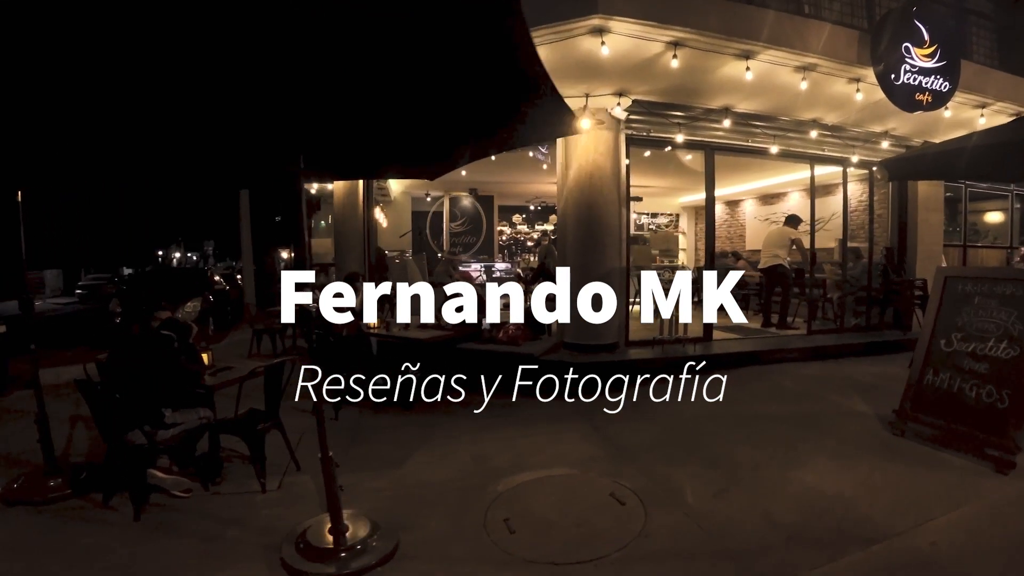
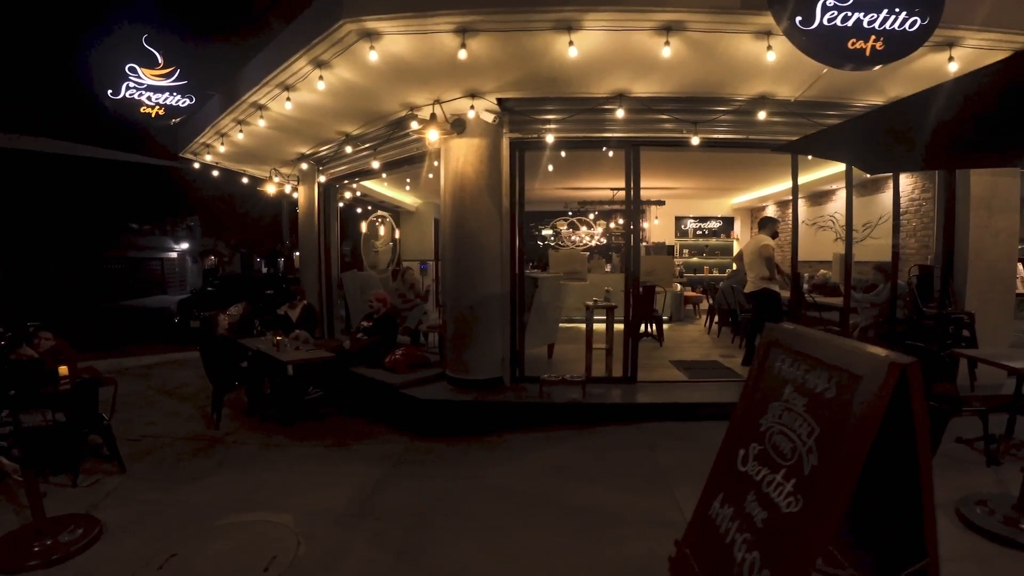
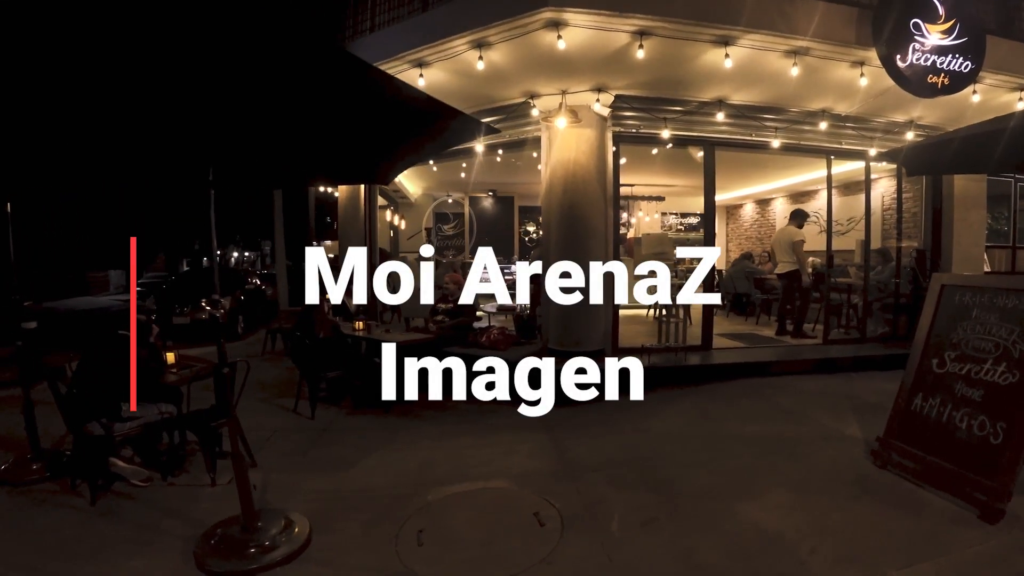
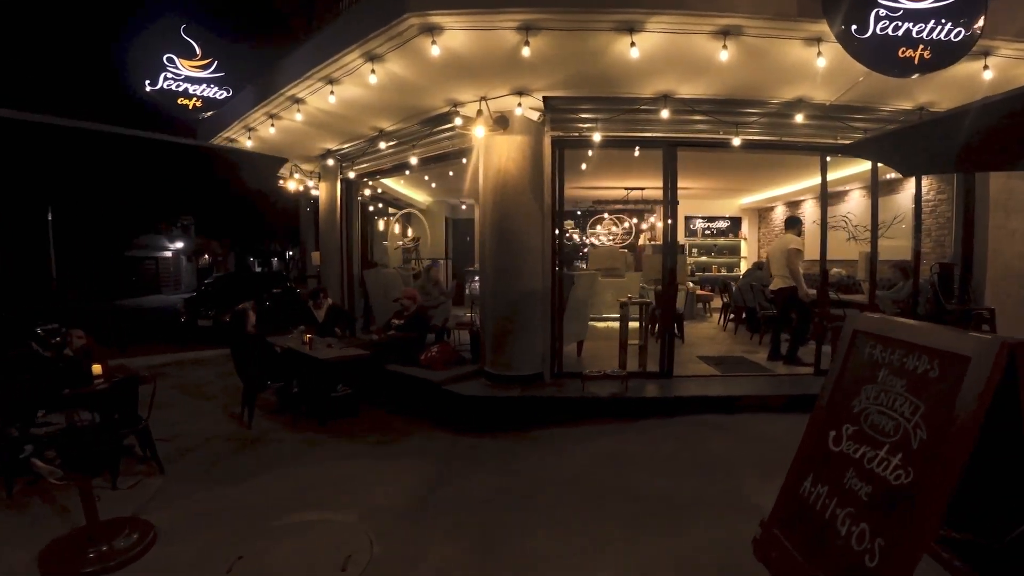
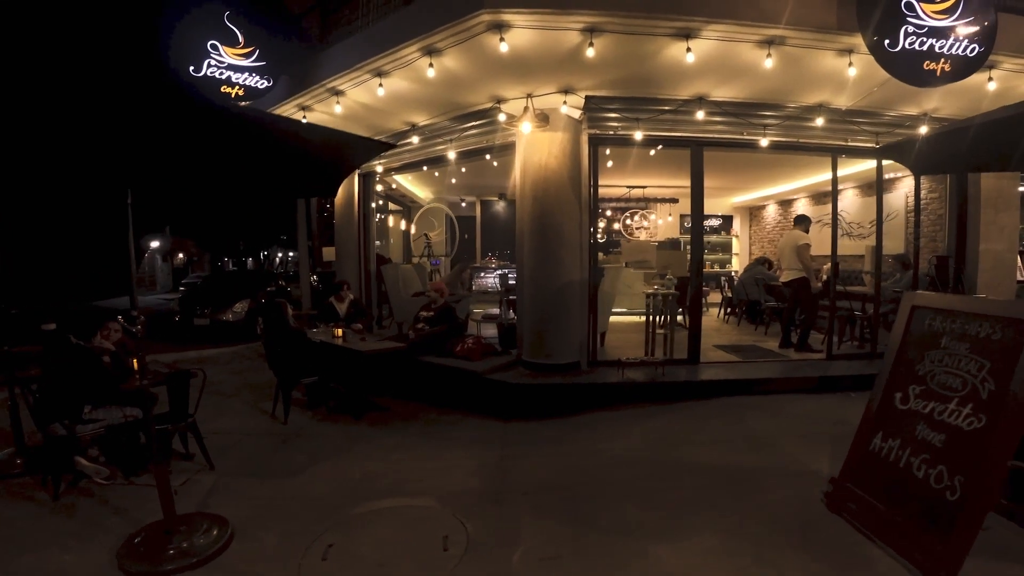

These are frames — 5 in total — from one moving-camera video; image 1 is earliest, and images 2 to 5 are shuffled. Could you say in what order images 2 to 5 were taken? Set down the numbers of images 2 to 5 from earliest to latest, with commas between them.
3, 5, 4, 2
